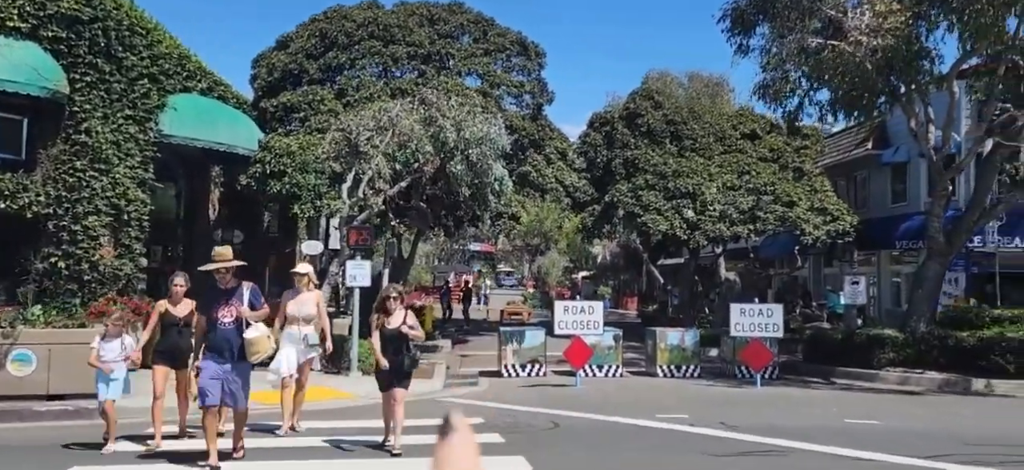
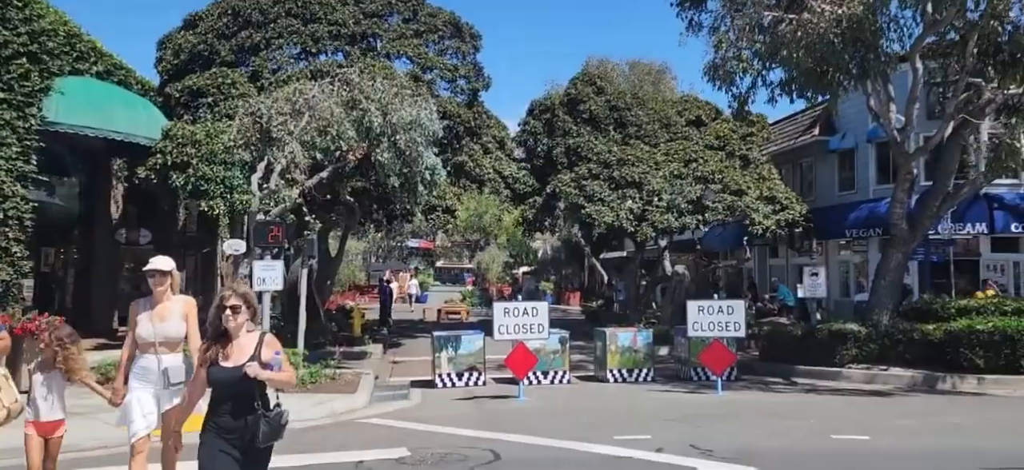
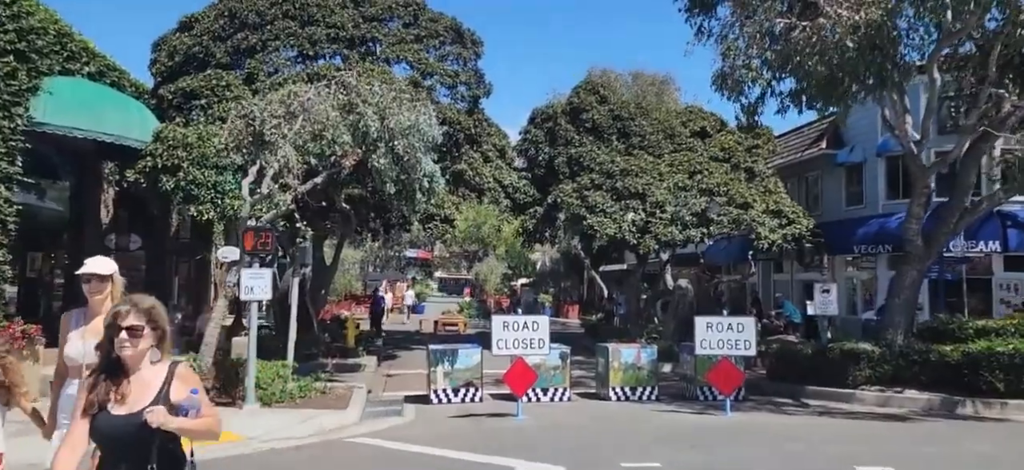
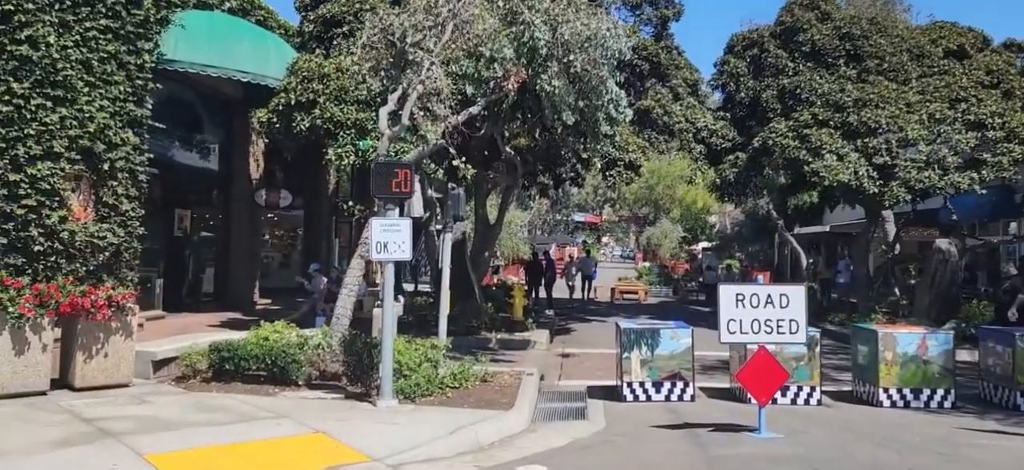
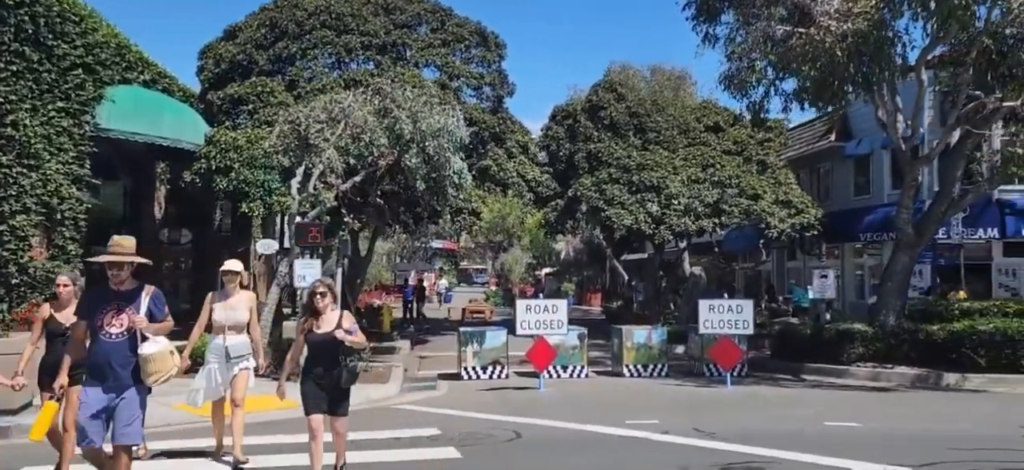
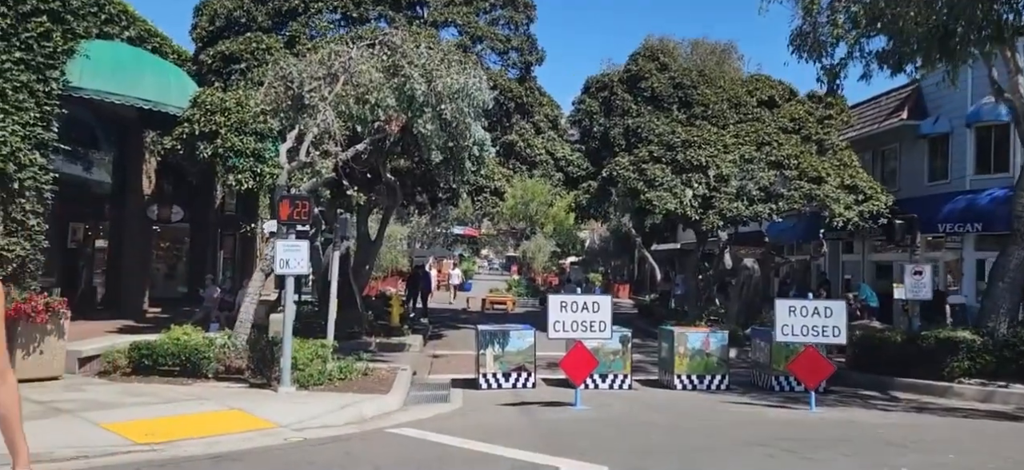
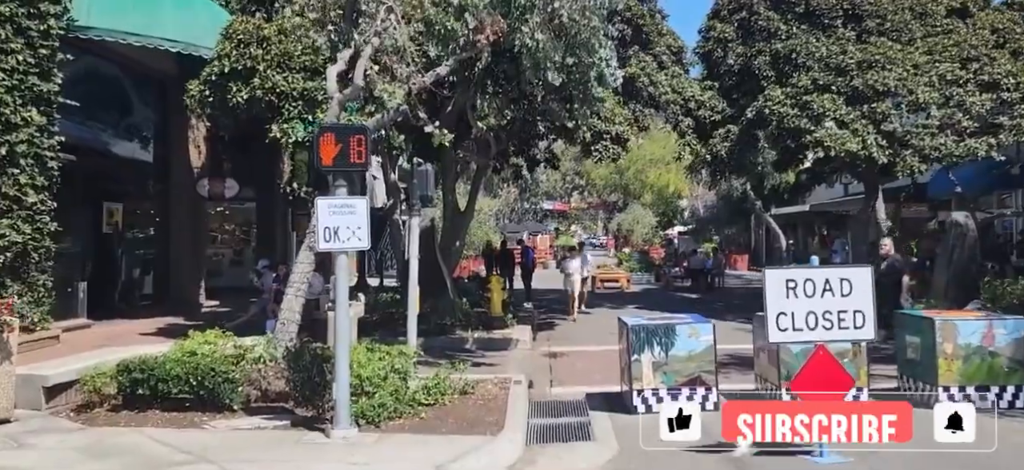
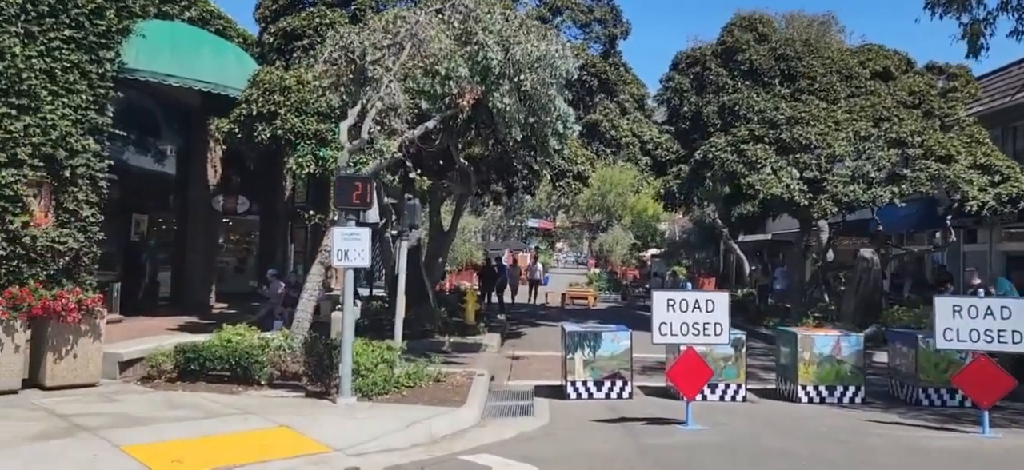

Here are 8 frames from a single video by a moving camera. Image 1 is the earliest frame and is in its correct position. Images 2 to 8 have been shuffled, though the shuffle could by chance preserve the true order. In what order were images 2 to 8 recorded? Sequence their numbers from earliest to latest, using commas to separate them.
5, 2, 3, 6, 8, 4, 7
